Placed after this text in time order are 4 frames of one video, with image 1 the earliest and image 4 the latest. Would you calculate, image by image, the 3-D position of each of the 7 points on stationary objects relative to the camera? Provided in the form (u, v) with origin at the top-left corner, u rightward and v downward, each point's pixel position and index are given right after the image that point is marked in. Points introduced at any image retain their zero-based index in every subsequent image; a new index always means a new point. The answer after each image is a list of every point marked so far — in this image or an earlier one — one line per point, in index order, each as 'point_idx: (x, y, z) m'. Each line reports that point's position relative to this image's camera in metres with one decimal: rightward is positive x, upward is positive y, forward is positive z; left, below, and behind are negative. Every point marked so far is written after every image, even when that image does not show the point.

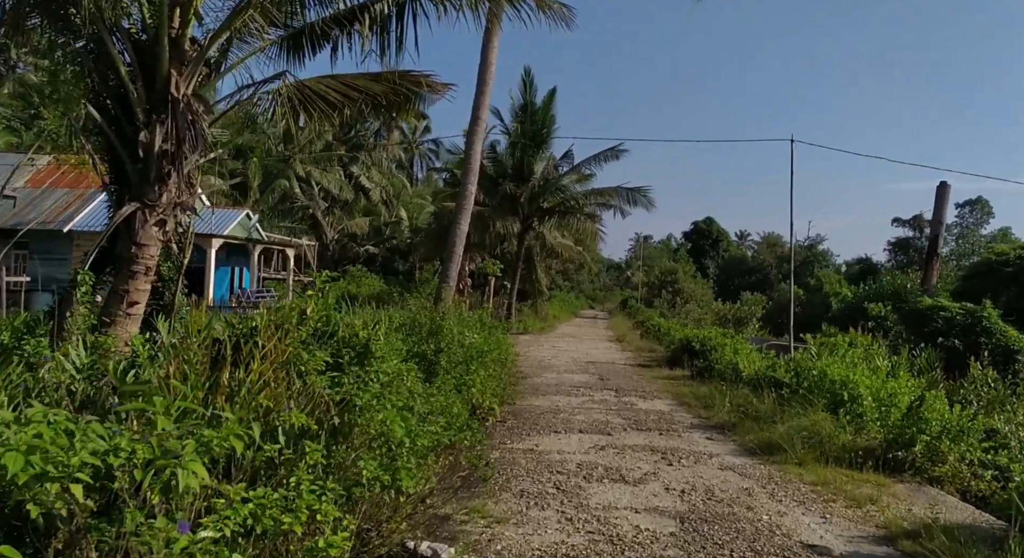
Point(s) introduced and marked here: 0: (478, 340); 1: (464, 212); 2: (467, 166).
0: (-0.4, -0.7, +8.5) m
1: (-0.8, +1.1, +12.1) m
2: (-0.8, +1.9, +12.2) m
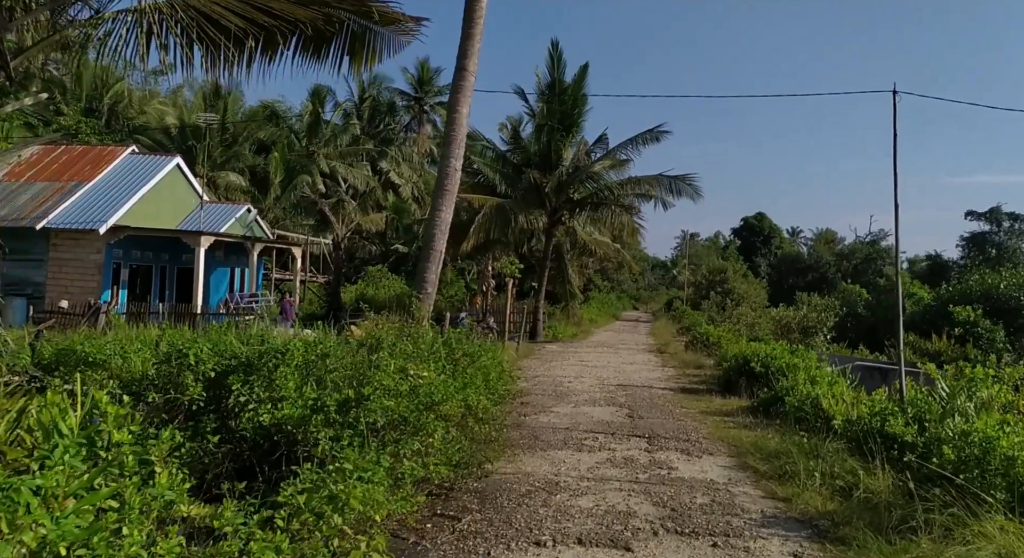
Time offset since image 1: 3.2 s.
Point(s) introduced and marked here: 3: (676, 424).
0: (-0.6, -0.8, +5.5) m
1: (-0.8, +1.0, +9.2) m
2: (-0.8, +1.8, +9.2) m
3: (+2.0, -1.7, +8.8) m
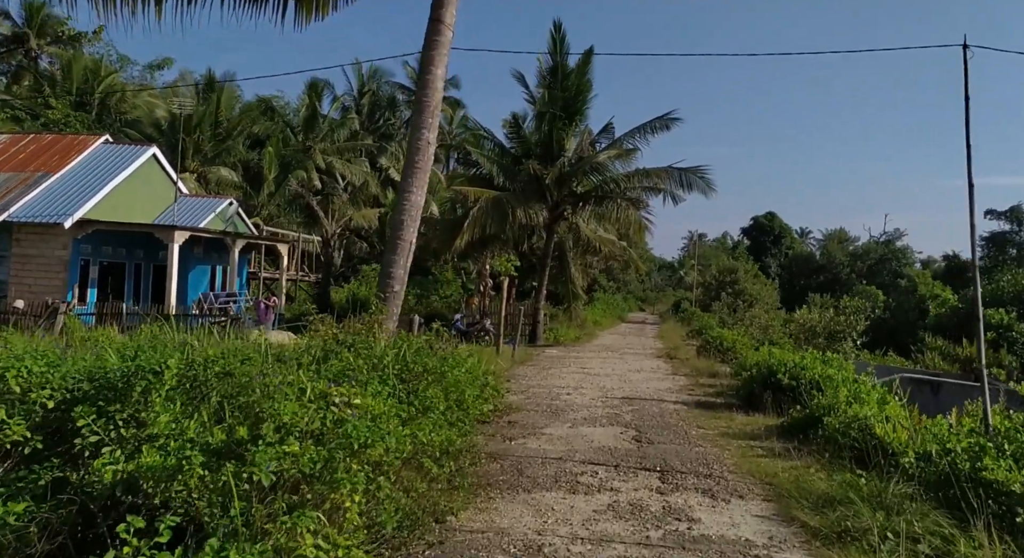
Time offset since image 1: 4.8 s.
0: (-0.8, -0.7, +4.0) m
1: (-1.0, +1.1, +7.7) m
2: (-0.9, +1.8, +7.7) m
3: (+1.8, -1.7, +7.3) m
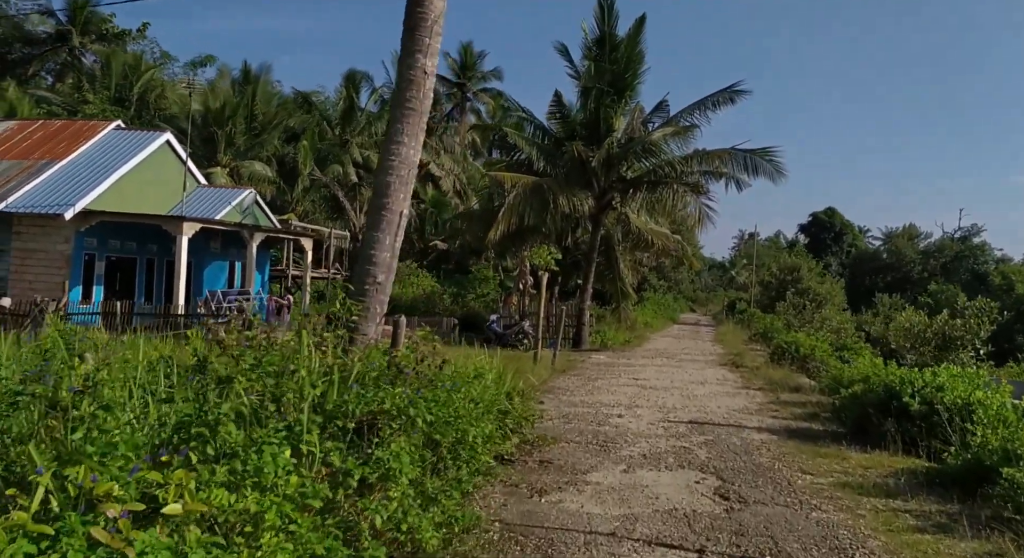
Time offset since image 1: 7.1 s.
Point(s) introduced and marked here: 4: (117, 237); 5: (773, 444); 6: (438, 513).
0: (-0.8, -0.6, +1.8) m
1: (-0.7, +1.2, +5.5) m
2: (-0.7, +1.9, +5.5) m
3: (+2.0, -1.6, +4.9) m
4: (-10.2, +1.1, +19.0) m
5: (+2.7, -1.7, +7.5) m
6: (-0.3, -1.1, +3.5) m
